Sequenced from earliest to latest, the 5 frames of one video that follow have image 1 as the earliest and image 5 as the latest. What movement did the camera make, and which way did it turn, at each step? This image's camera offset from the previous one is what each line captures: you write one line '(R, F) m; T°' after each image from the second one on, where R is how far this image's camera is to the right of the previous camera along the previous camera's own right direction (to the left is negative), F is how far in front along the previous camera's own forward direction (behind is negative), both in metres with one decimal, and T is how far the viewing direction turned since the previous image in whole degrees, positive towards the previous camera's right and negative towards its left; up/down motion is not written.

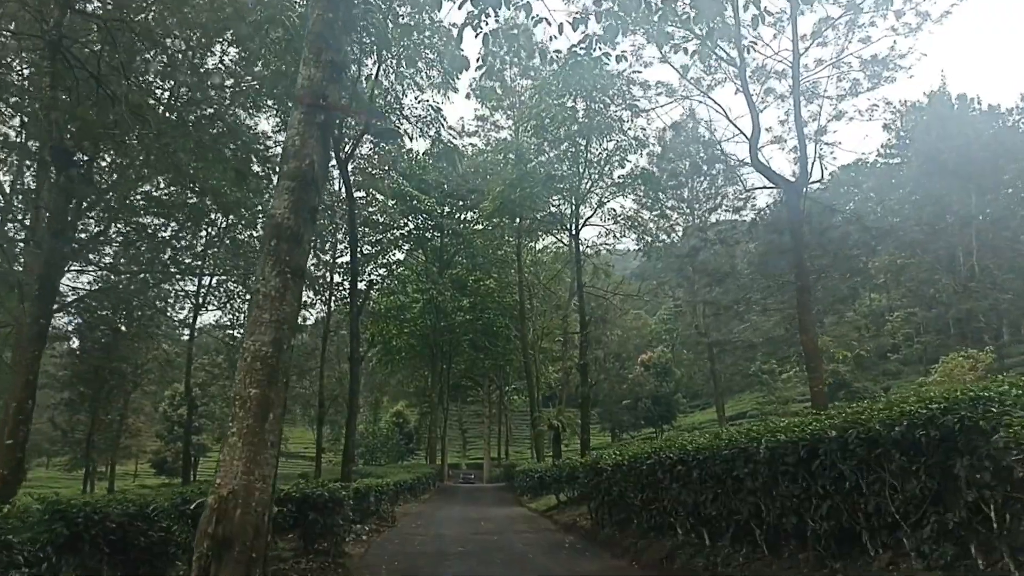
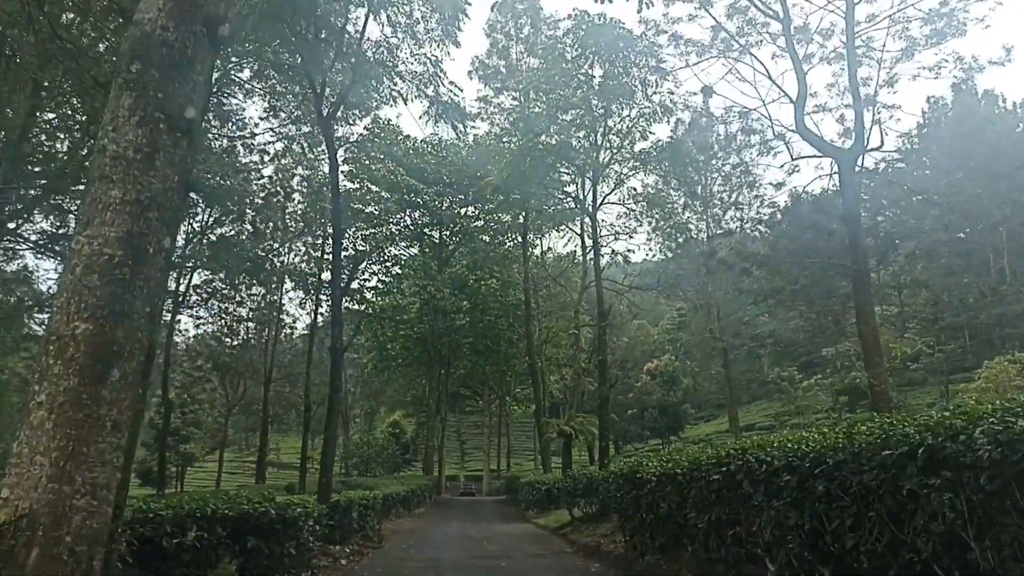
(-0.1, +1.6) m; 0°
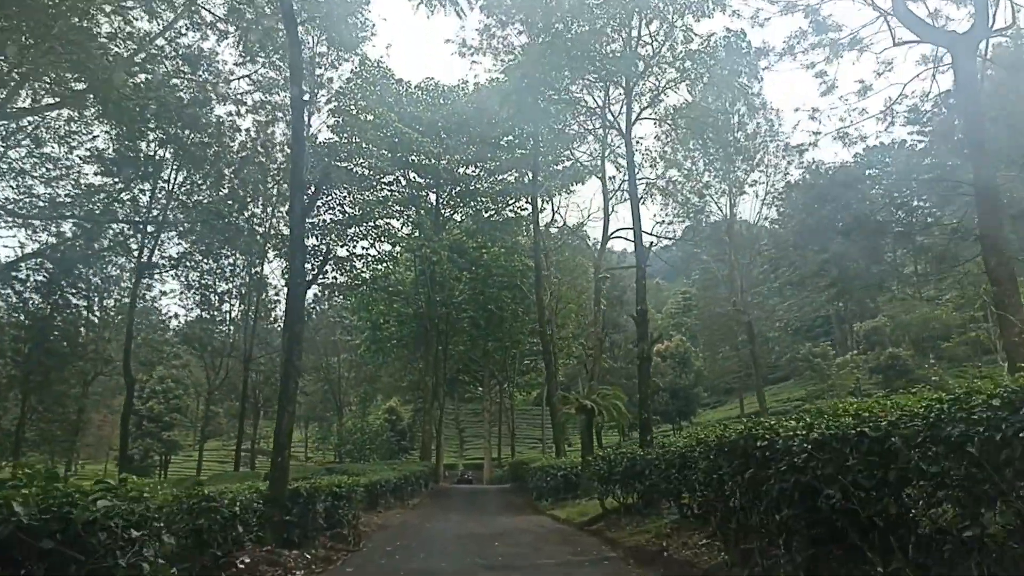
(-0.2, +2.3) m; 0°
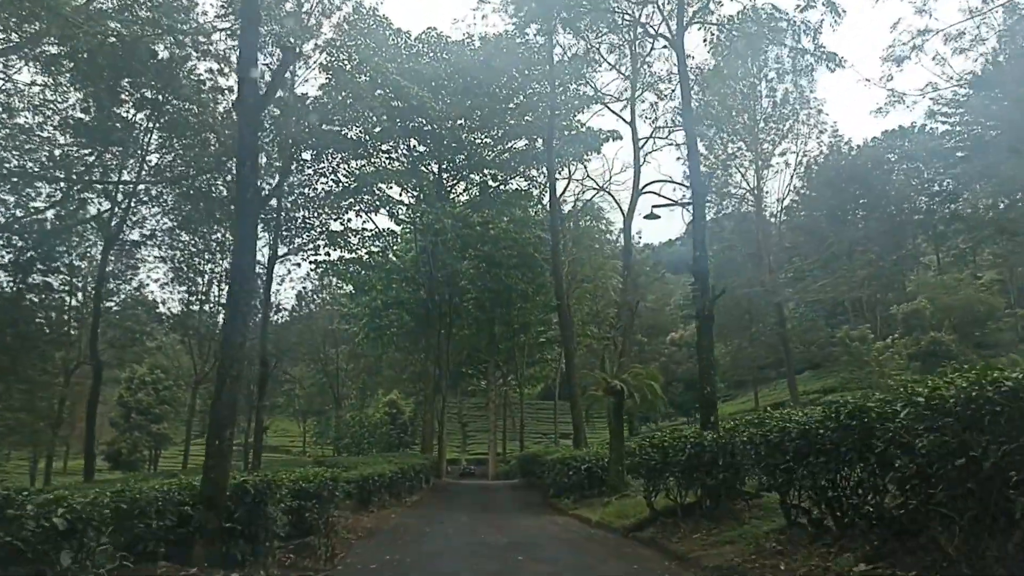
(-0.2, +1.9) m; 0°
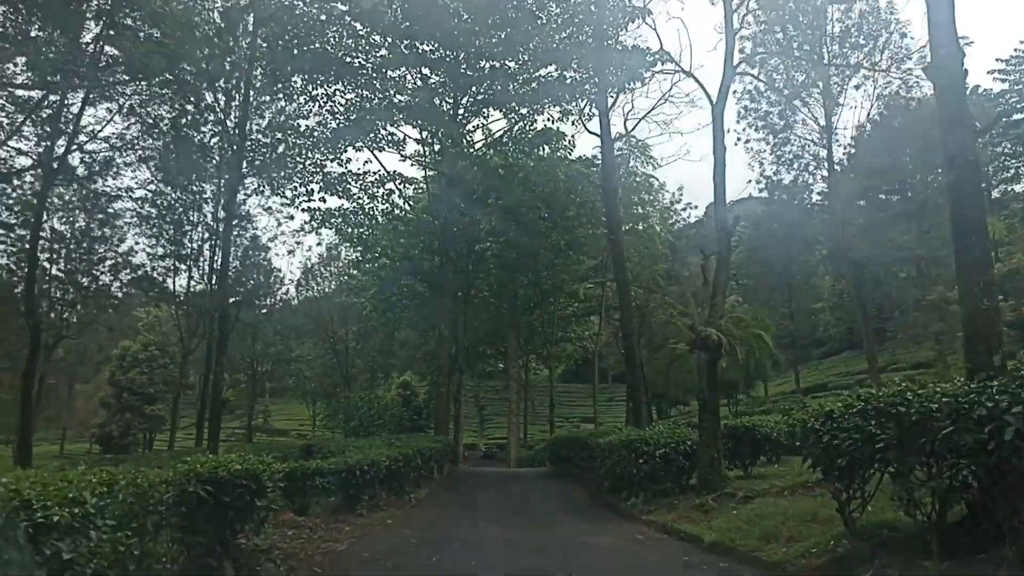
(-0.3, +3.1) m; -1°
